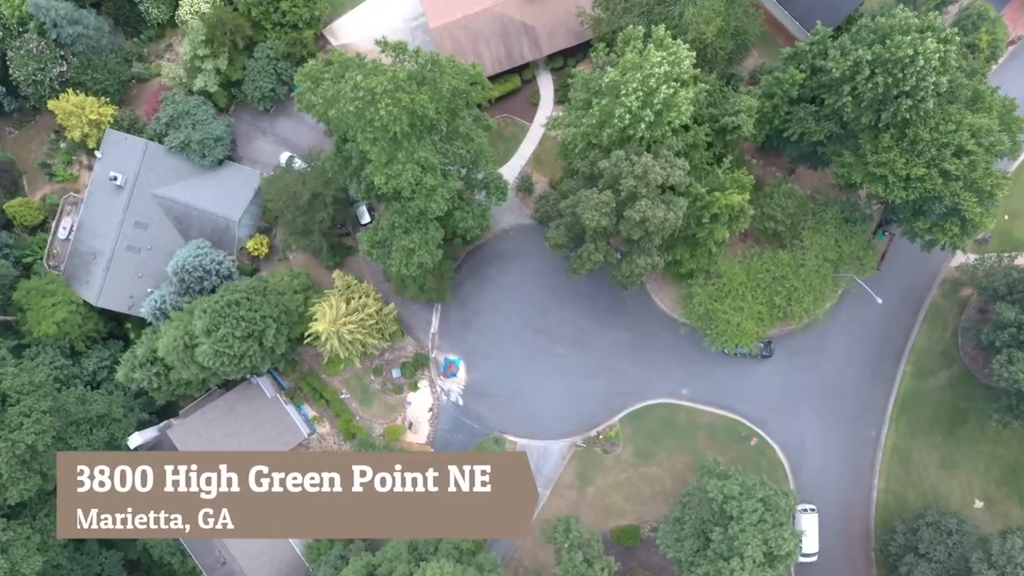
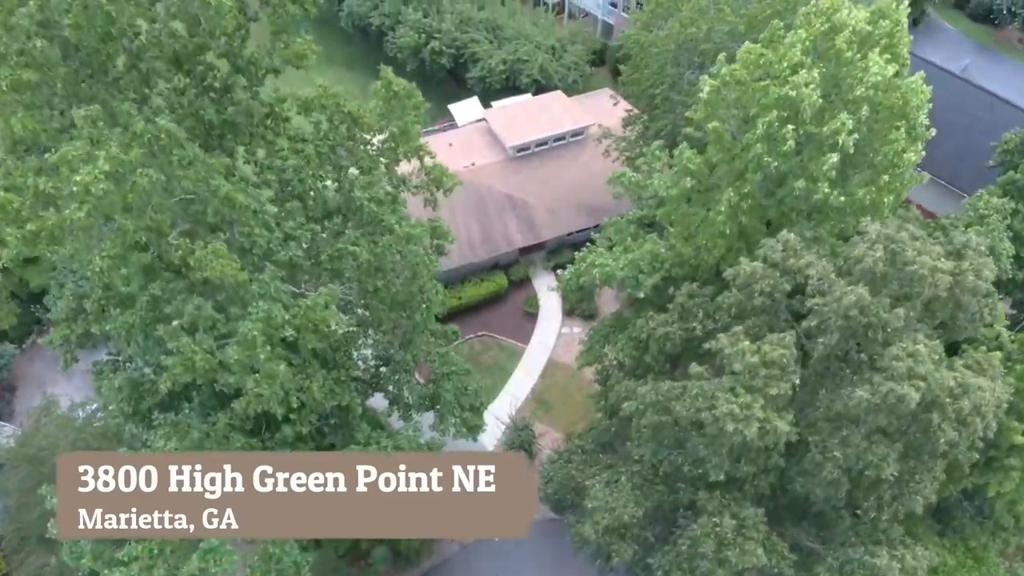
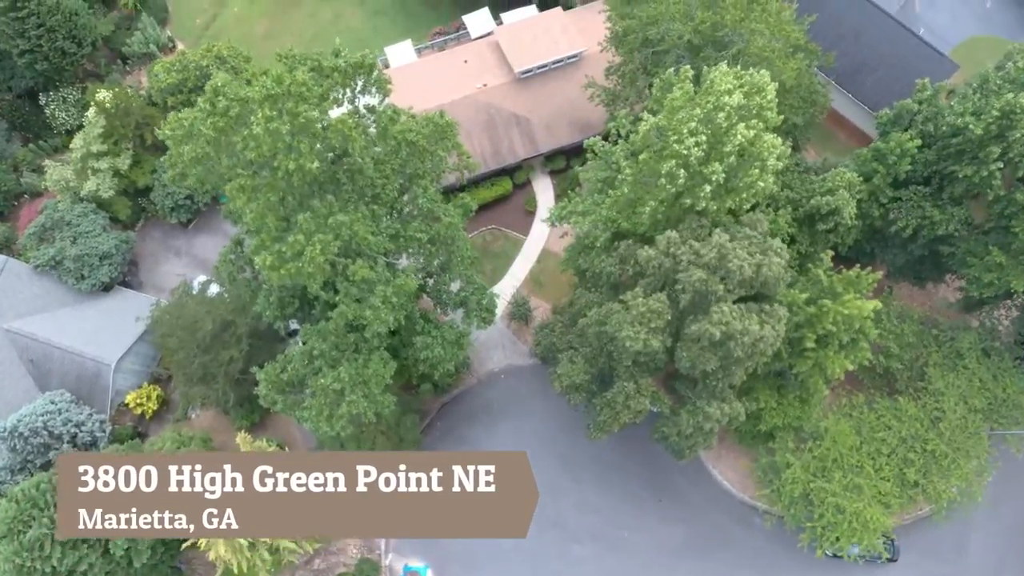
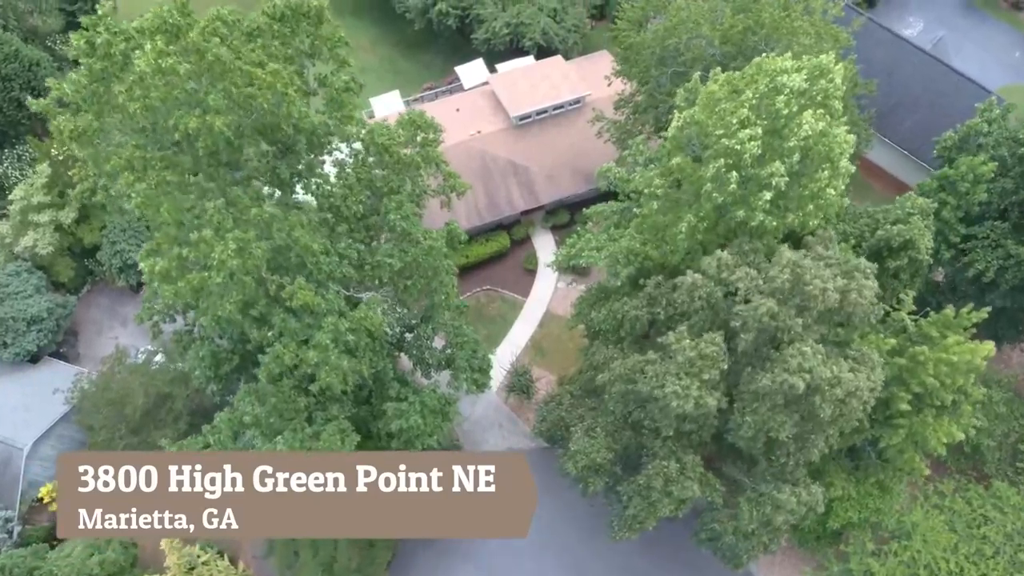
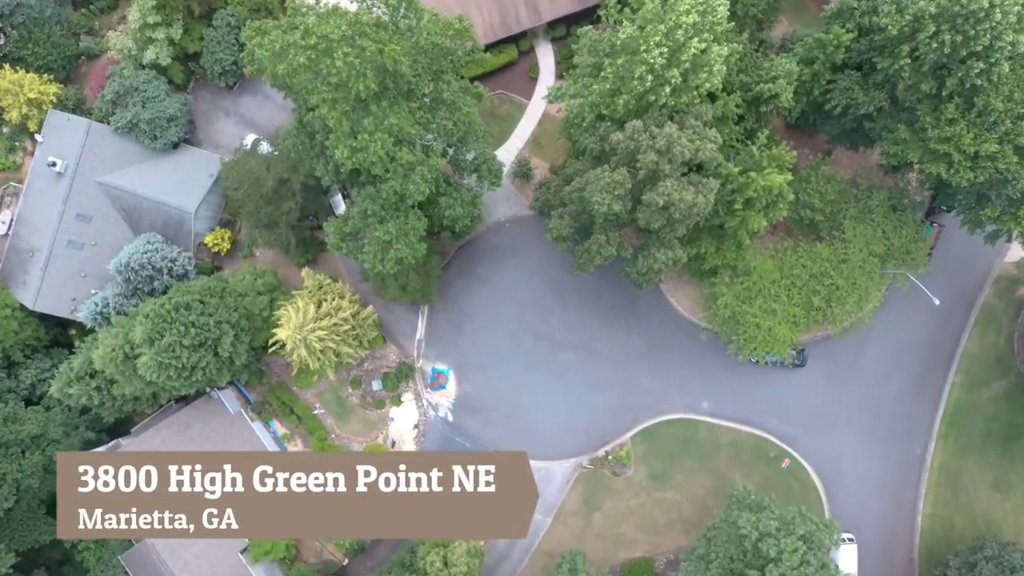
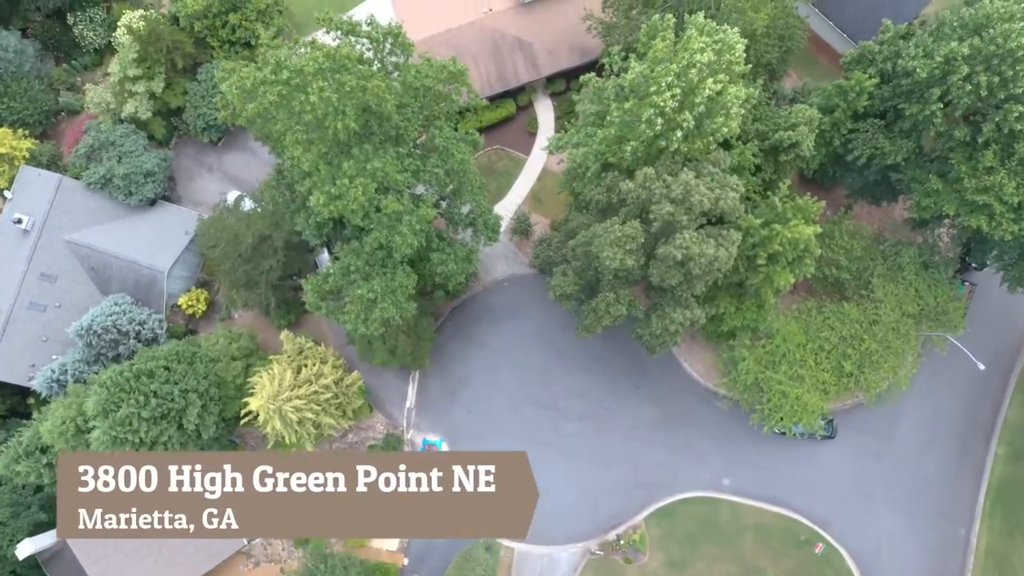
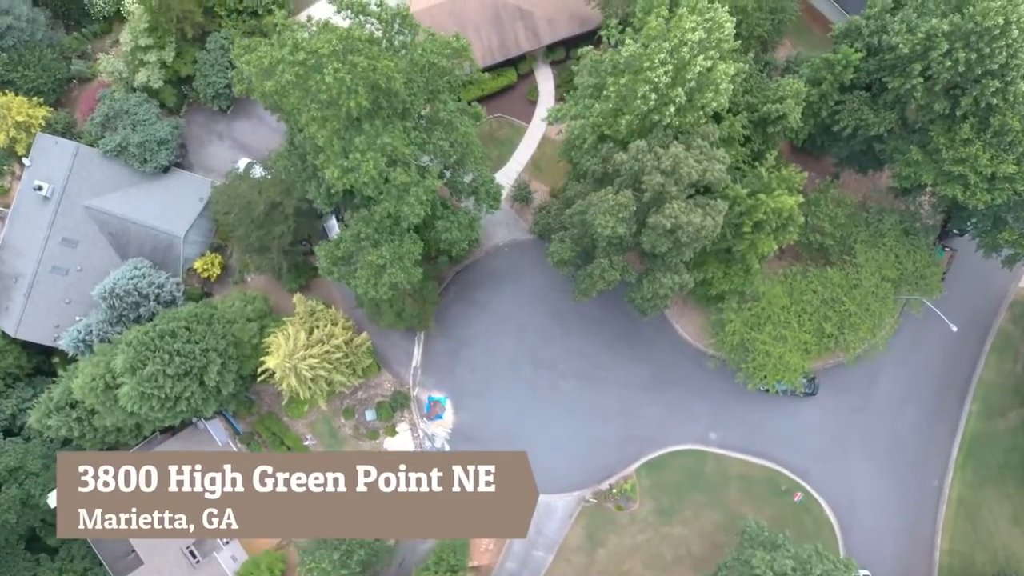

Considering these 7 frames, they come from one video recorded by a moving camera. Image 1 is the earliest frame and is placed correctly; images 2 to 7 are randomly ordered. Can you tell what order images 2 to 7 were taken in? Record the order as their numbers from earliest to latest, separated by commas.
5, 7, 6, 3, 4, 2
